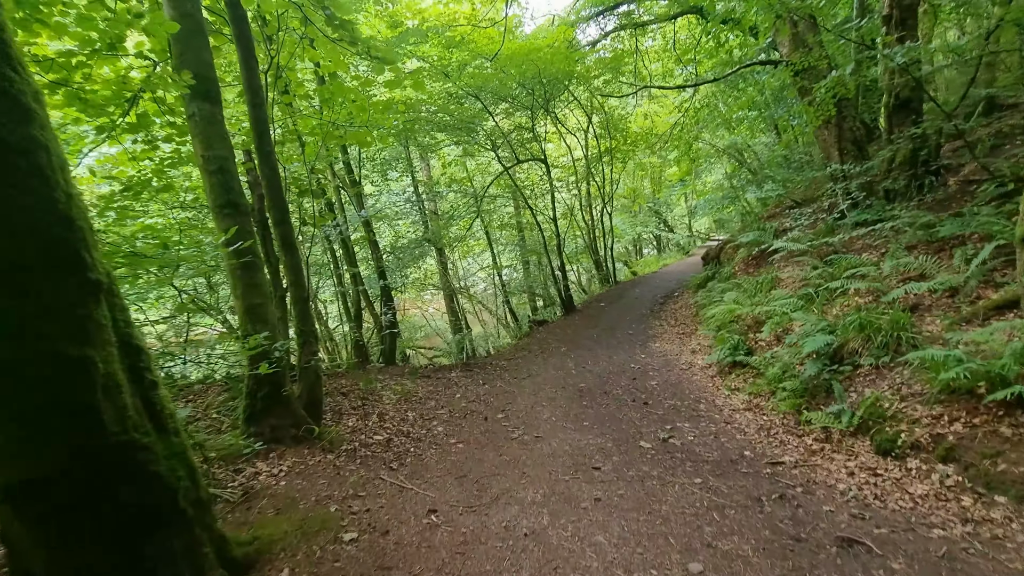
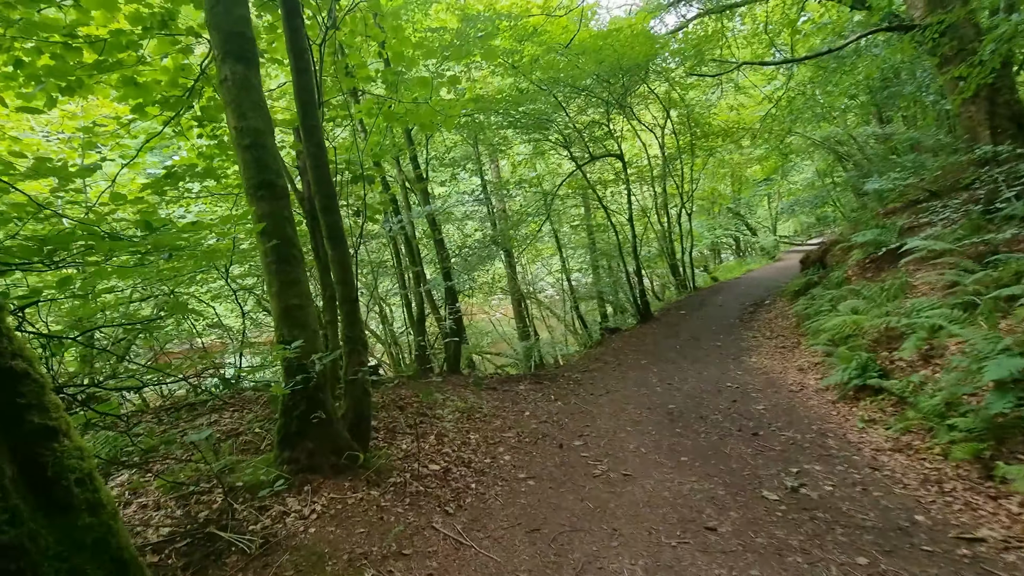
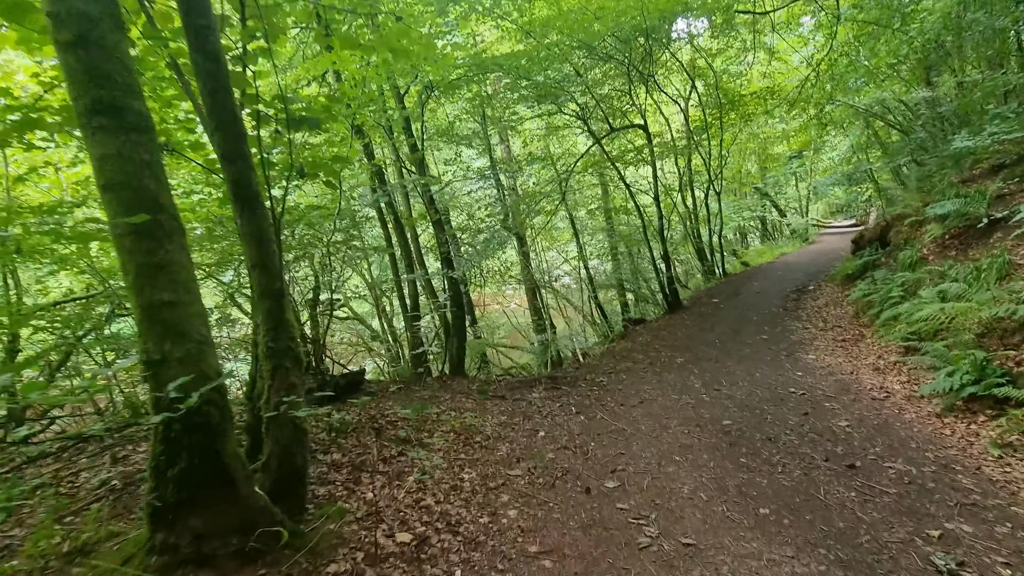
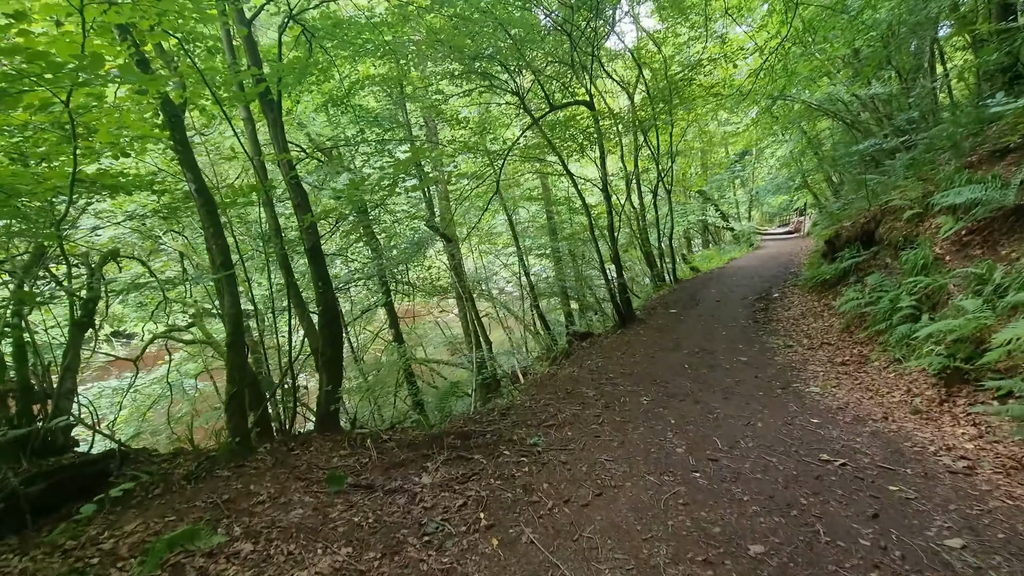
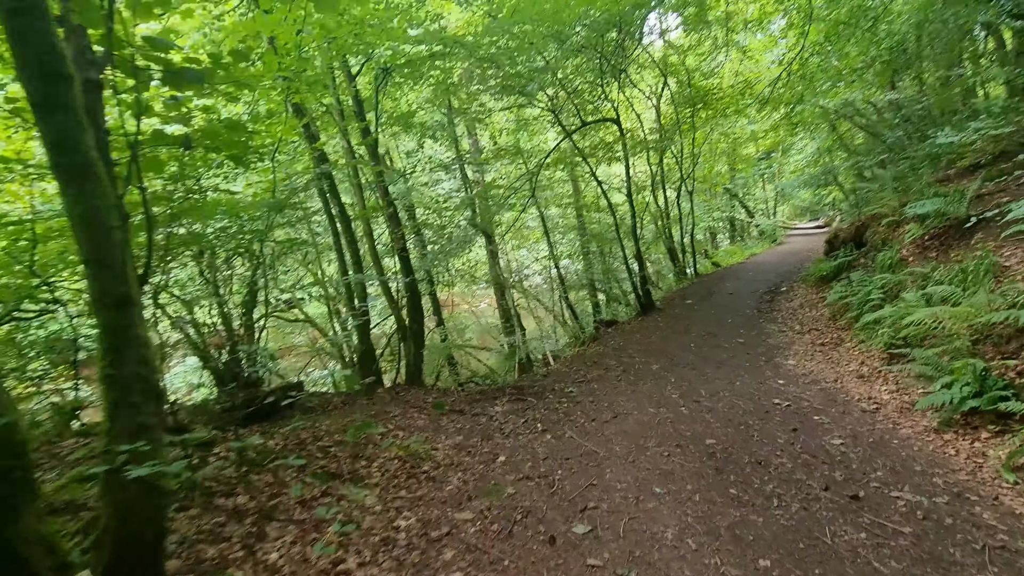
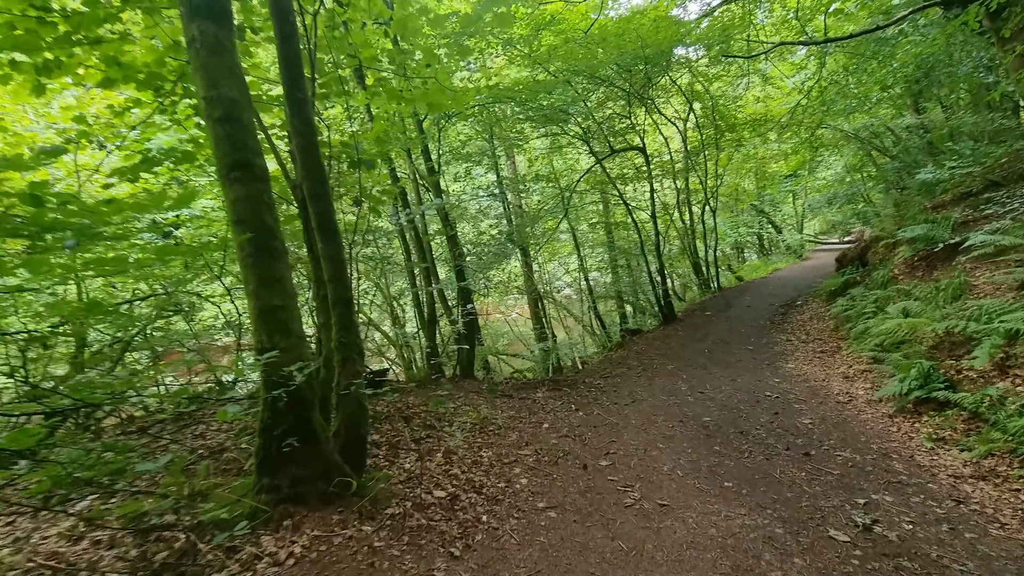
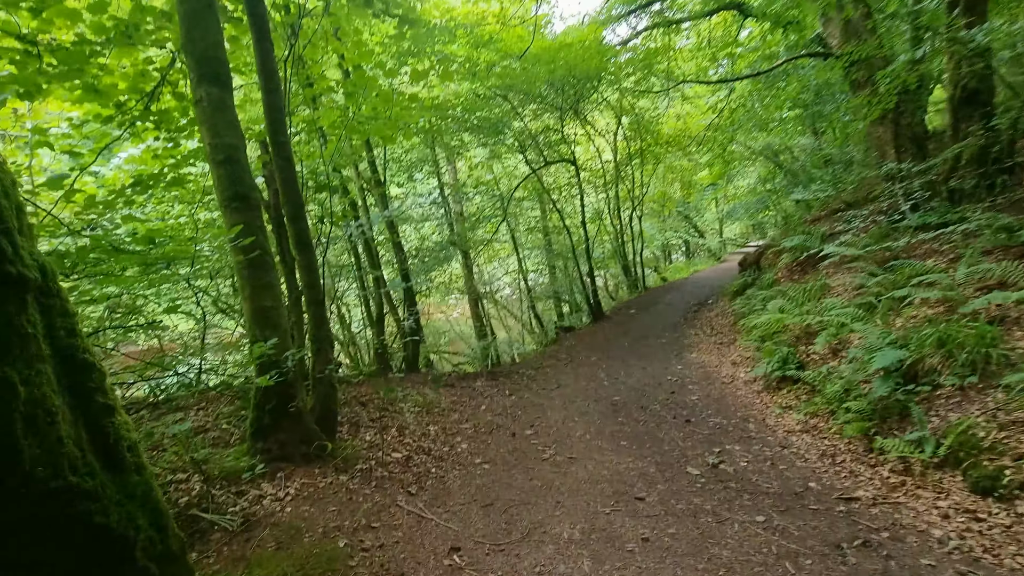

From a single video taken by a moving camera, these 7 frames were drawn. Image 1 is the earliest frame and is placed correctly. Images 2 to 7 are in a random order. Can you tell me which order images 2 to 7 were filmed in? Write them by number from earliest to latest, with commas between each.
7, 2, 6, 3, 5, 4
